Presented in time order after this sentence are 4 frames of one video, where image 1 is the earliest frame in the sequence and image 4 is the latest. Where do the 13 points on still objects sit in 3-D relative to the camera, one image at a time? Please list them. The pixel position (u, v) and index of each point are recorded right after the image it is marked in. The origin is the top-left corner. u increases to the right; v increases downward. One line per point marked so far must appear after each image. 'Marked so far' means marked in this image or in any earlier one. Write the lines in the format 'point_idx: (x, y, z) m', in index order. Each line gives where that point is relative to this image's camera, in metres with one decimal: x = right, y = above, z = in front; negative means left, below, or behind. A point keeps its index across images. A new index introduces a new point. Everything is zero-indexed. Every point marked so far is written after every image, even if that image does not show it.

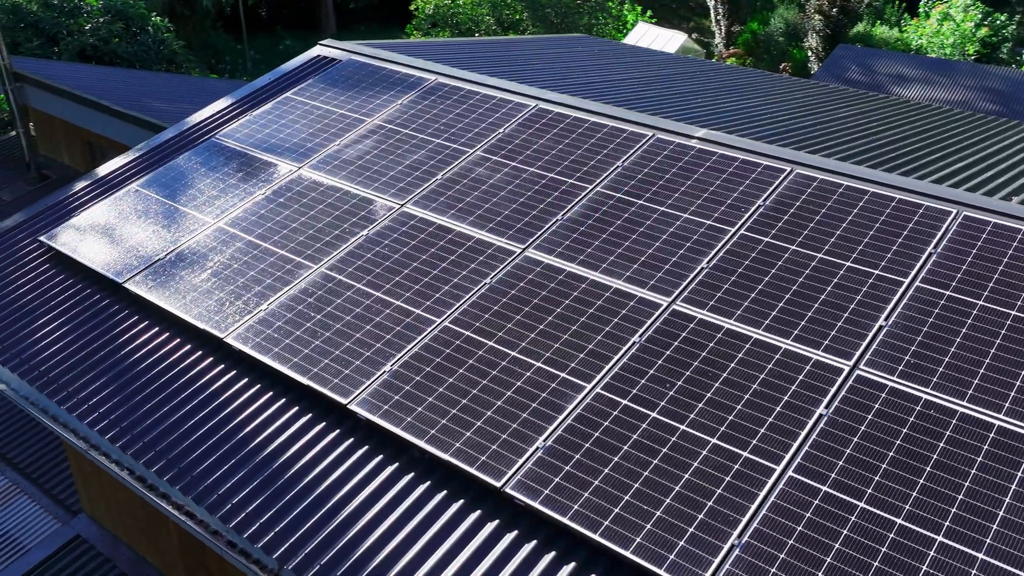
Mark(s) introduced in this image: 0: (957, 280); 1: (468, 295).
0: (+5.1, +0.1, +11.0) m
1: (-0.6, -0.1, +11.9) m
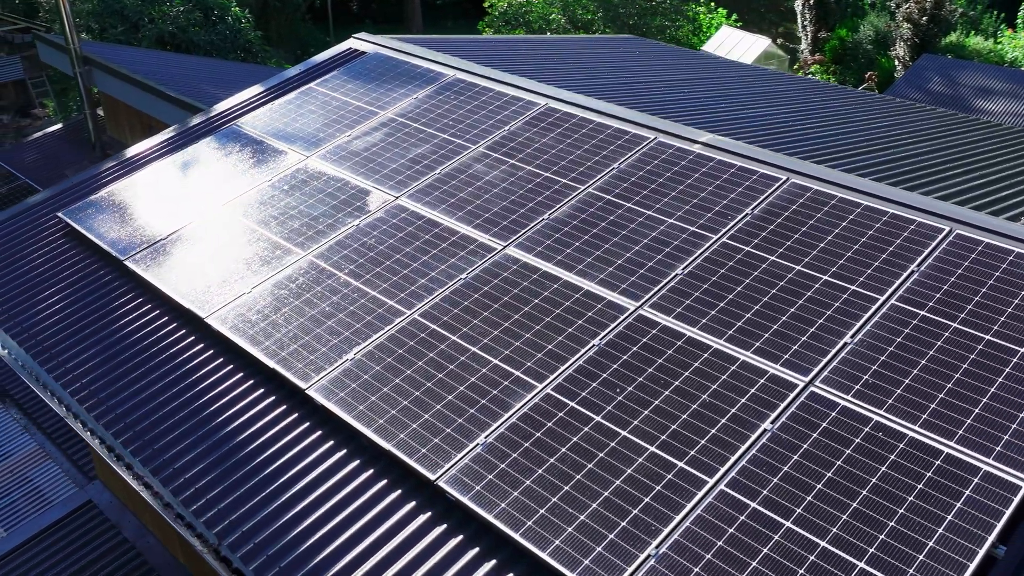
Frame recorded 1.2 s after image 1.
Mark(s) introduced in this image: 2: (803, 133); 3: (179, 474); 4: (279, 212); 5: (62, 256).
0: (+4.7, -0.1, +10.5) m
1: (-0.9, 0.0, +12.0) m
2: (+4.9, +2.6, +15.9) m
3: (-3.7, -2.1, +10.6) m
4: (-3.5, +1.1, +14.1) m
5: (-6.8, +0.5, +14.4) m
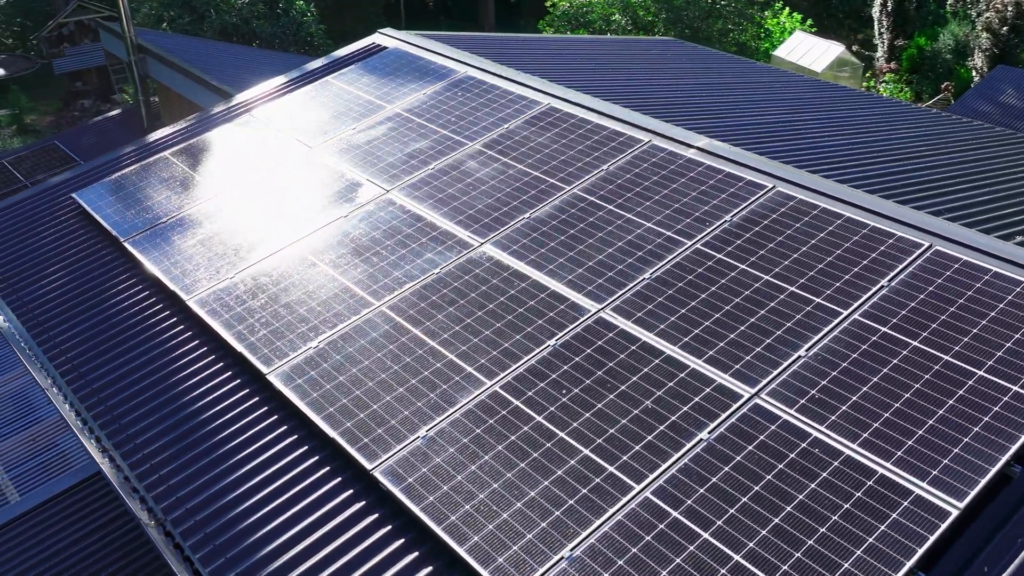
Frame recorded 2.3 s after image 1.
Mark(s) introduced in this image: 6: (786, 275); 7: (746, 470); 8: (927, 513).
0: (+4.1, -0.3, +10.2) m
1: (-1.3, +0.1, +12.1) m
2: (+4.9, +2.4, +15.6) m
3: (-4.3, -1.9, +10.9) m
4: (-3.6, +1.3, +14.4) m
5: (-7.0, +0.8, +15.0) m
6: (+3.2, +0.2, +11.1) m
7: (+2.2, -1.7, +8.9) m
8: (+3.6, -1.9, +8.2) m
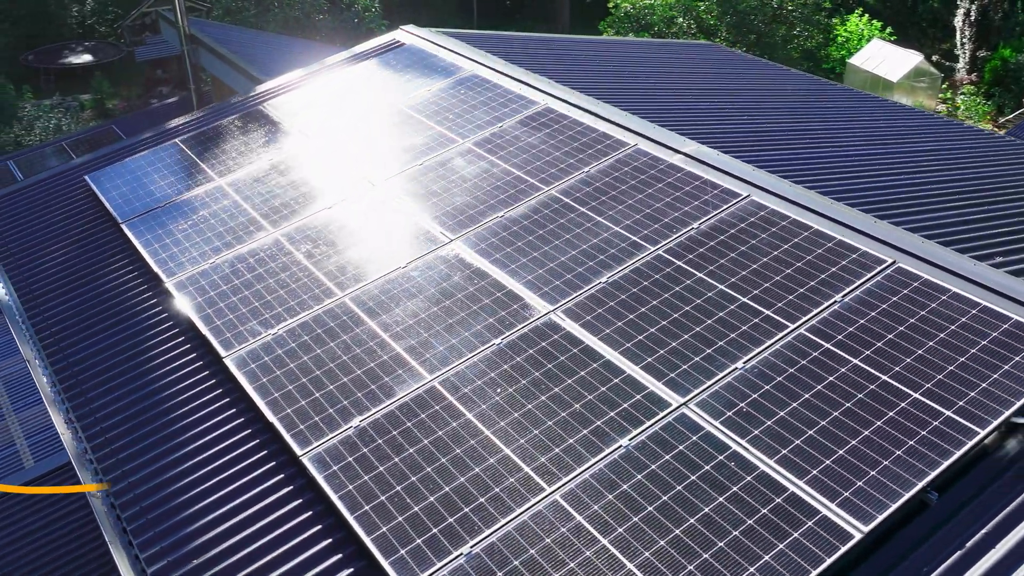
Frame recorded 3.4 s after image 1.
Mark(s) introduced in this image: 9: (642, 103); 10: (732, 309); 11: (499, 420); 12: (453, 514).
0: (+3.5, -0.5, +9.9) m
1: (-1.7, +0.2, +12.3) m
2: (+4.8, +2.2, +15.2) m
3: (-4.9, -1.6, +11.4) m
4: (-3.8, +1.5, +14.7) m
5: (-7.1, +1.2, +15.6) m
6: (+2.6, 0.0, +10.9) m
7: (+1.4, -1.8, +8.8) m
8: (+2.7, -2.1, +8.0) m
9: (+2.2, +3.1, +16.4) m
10: (+2.5, -0.2, +10.6) m
11: (-0.1, -1.4, +9.8) m
12: (-0.5, -2.1, +8.9) m
